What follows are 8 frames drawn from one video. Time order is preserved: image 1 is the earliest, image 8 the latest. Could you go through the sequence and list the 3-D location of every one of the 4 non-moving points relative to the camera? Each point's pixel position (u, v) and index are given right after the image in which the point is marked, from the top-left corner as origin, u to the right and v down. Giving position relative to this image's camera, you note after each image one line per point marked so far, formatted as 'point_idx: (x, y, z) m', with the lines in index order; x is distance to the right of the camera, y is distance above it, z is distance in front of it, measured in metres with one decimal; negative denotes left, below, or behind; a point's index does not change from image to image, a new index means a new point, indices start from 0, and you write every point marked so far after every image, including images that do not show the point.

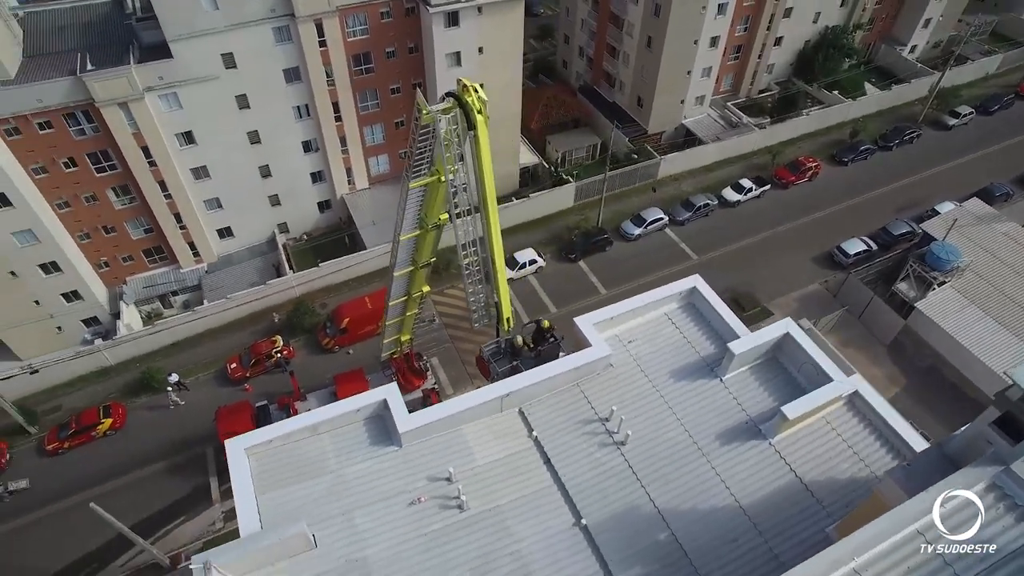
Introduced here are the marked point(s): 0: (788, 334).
0: (+6.6, -1.1, +15.1) m
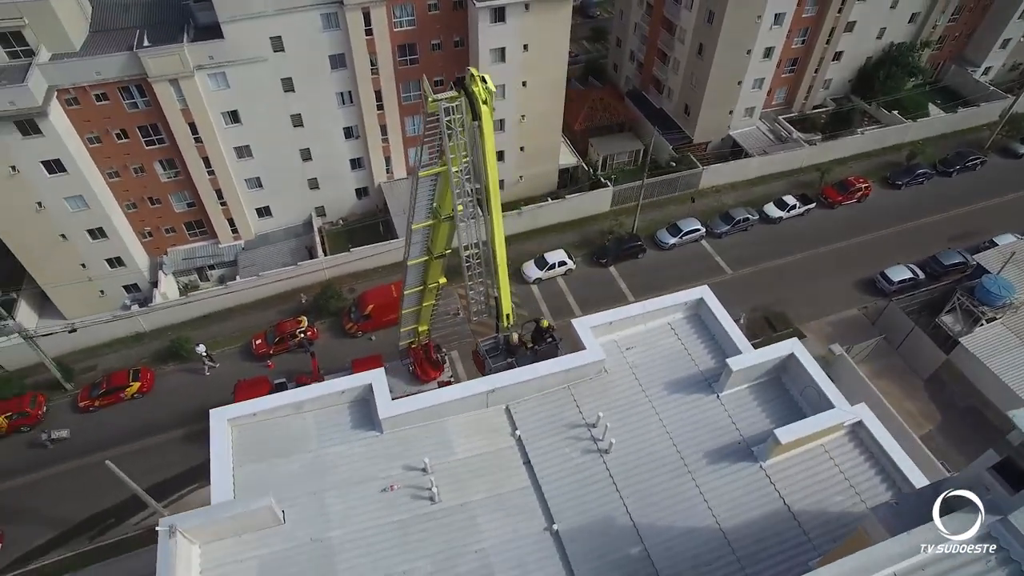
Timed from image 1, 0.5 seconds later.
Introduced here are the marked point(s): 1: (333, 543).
0: (+6.4, -1.5, +14.4) m
1: (-3.4, -4.9, +12.2) m
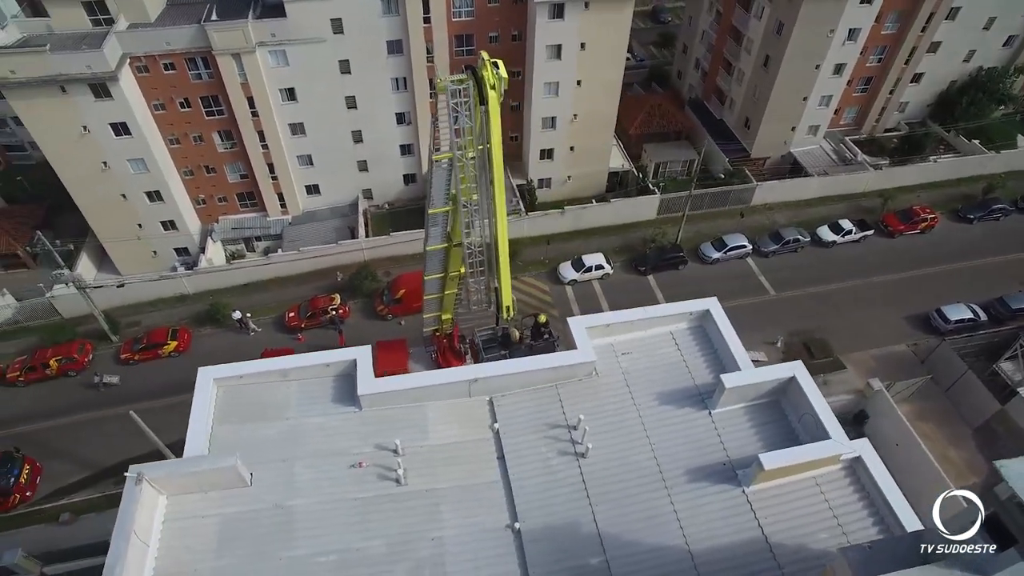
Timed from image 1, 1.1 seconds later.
0: (+6.0, -2.0, +13.6) m
1: (-4.2, -4.3, +12.2) m
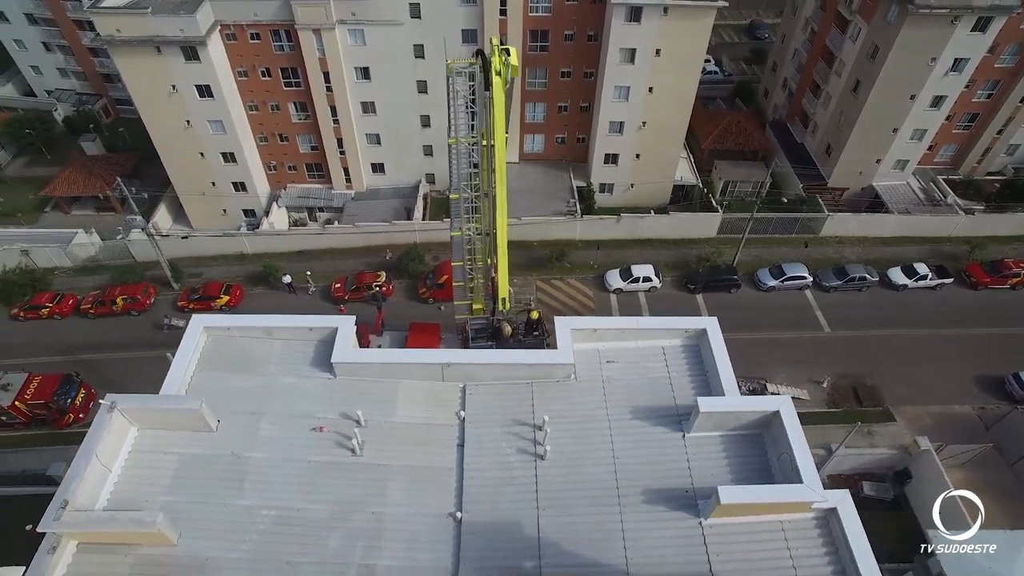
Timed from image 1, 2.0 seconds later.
0: (+5.3, -2.5, +12.7) m
1: (-5.2, -3.5, +12.6) m
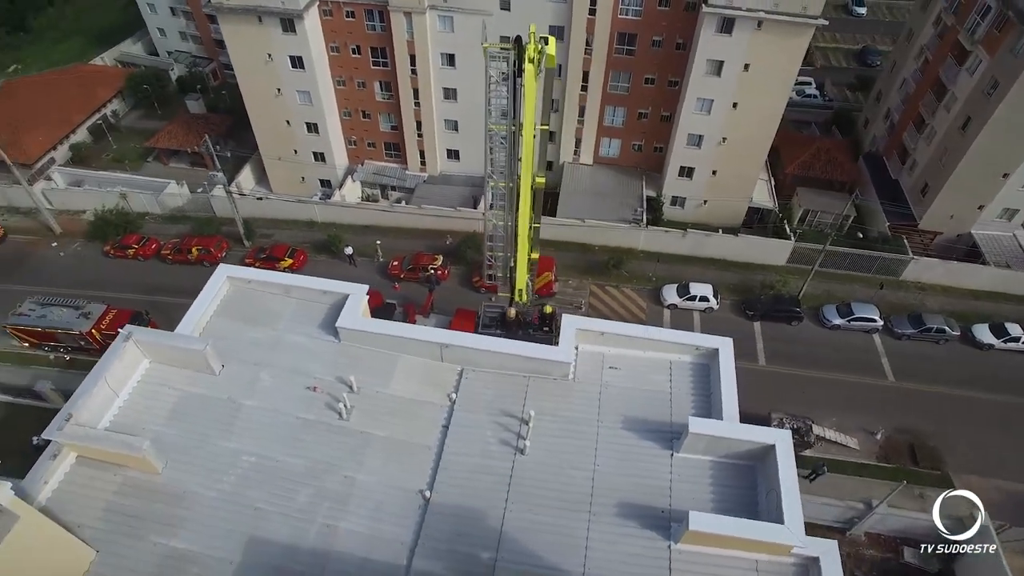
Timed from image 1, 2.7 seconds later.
0: (+5.0, -3.0, +12.0) m
1: (-5.6, -2.5, +13.1) m
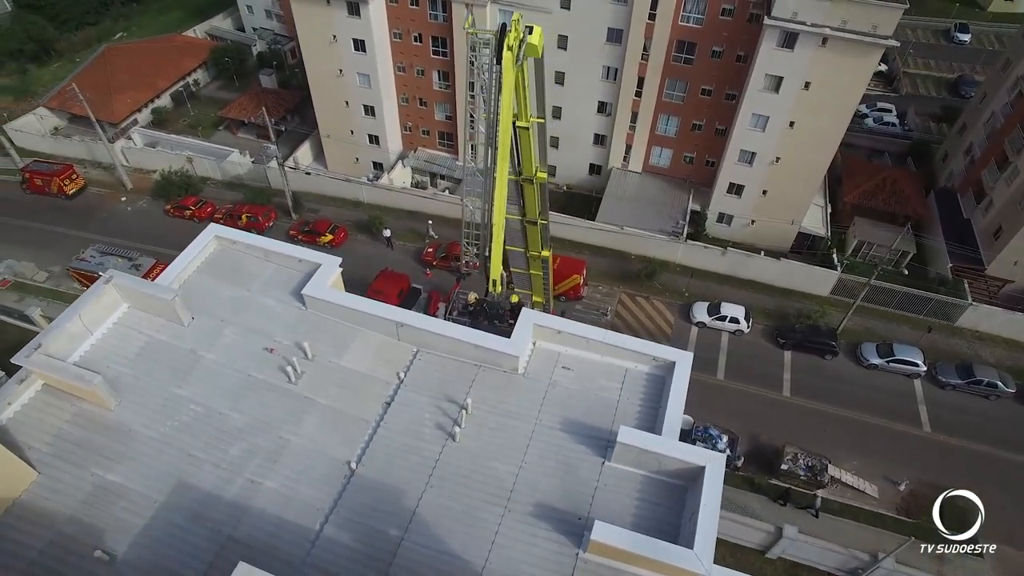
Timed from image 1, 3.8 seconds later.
0: (+3.5, -3.3, +11.4) m
1: (-6.8, -1.6, +13.7) m
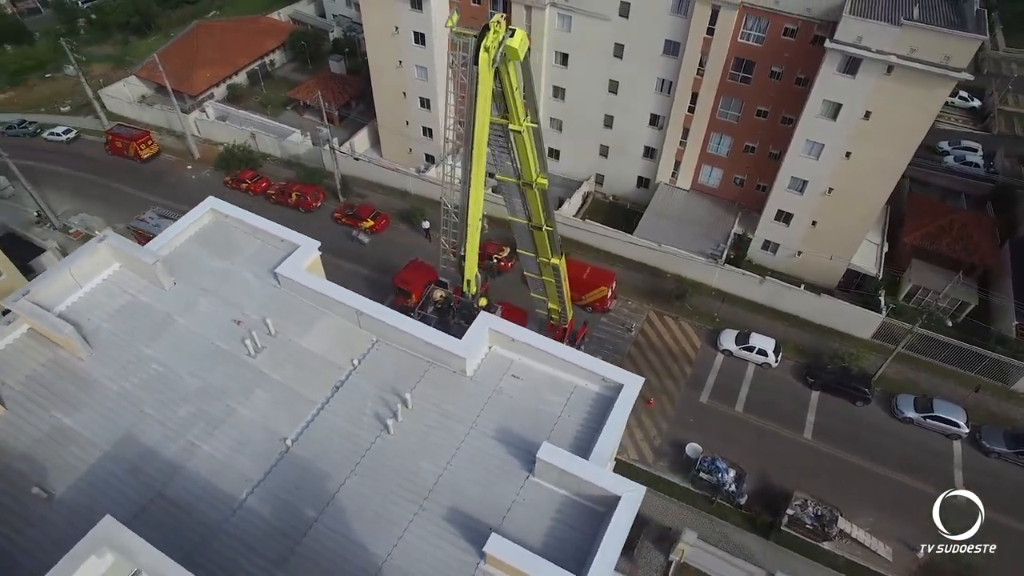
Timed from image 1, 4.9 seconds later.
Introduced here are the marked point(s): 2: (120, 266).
0: (+1.9, -3.7, +11.0) m
1: (-7.8, -0.9, +14.4) m
2: (-9.6, +0.5, +15.4) m
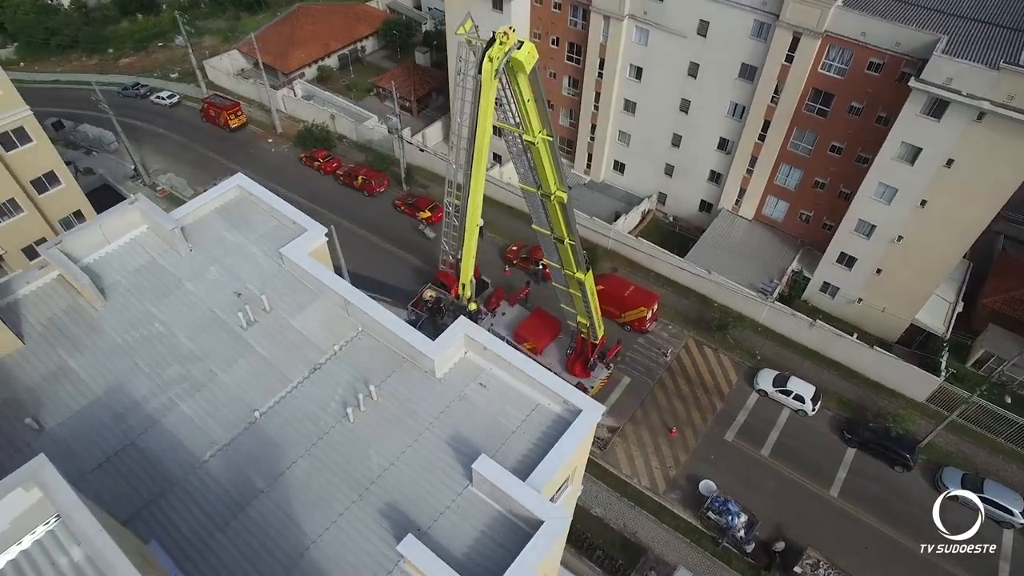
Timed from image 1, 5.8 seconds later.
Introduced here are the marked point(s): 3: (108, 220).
0: (+0.6, -4.1, +10.9) m
1: (-8.1, 0.0, +15.5) m
2: (-9.6, +1.6, +16.7) m
3: (-10.2, +1.7, +15.9) m
